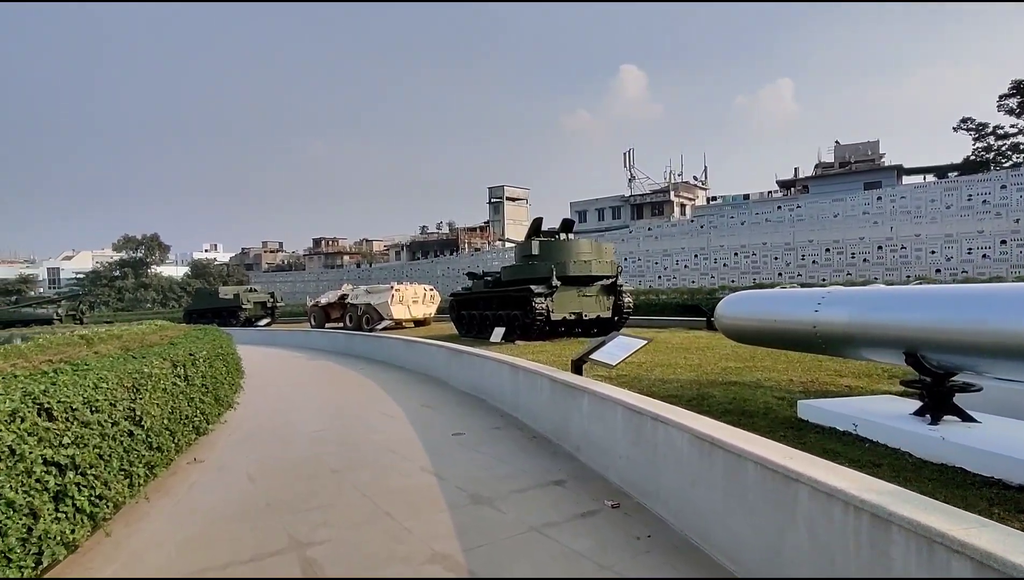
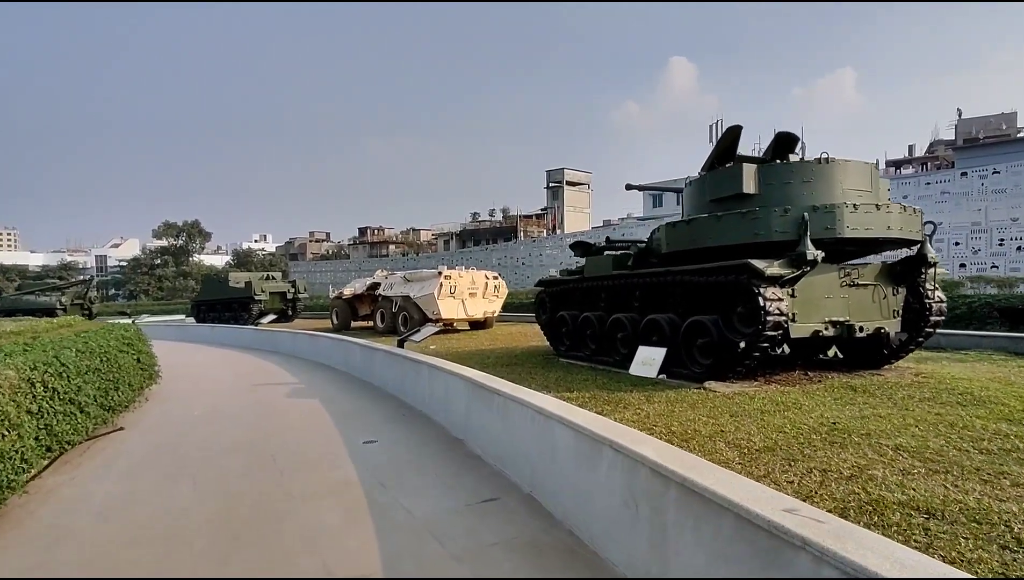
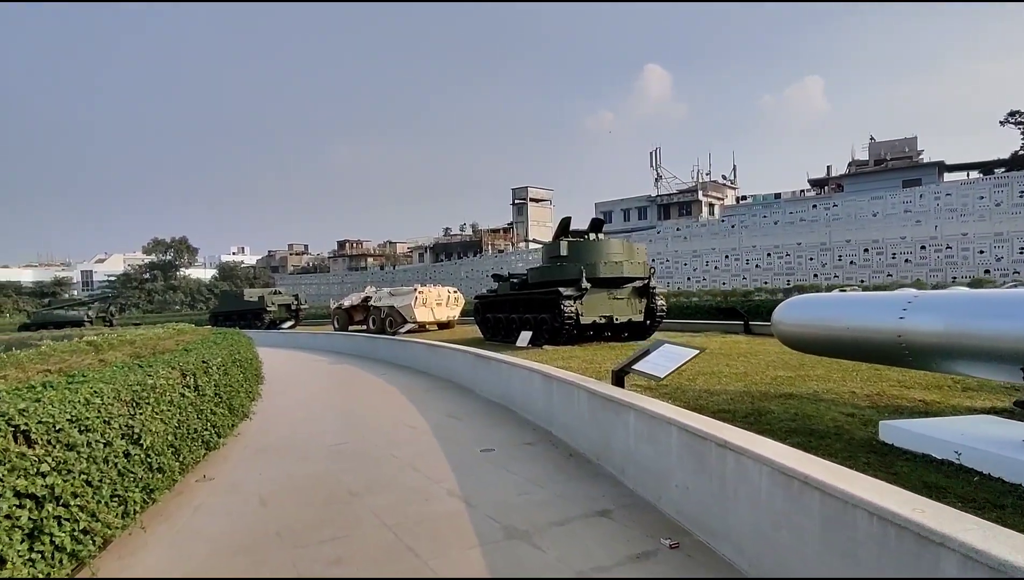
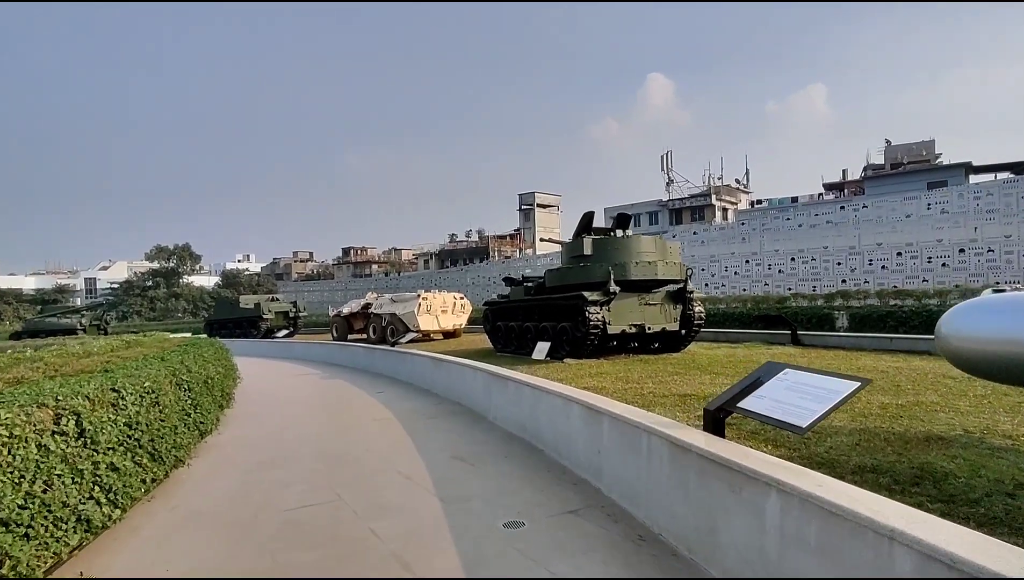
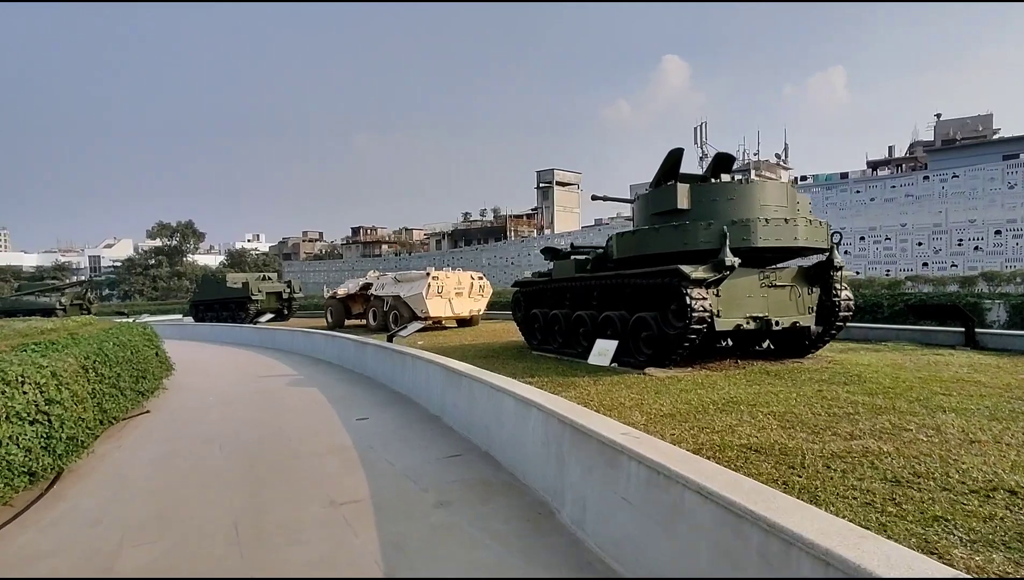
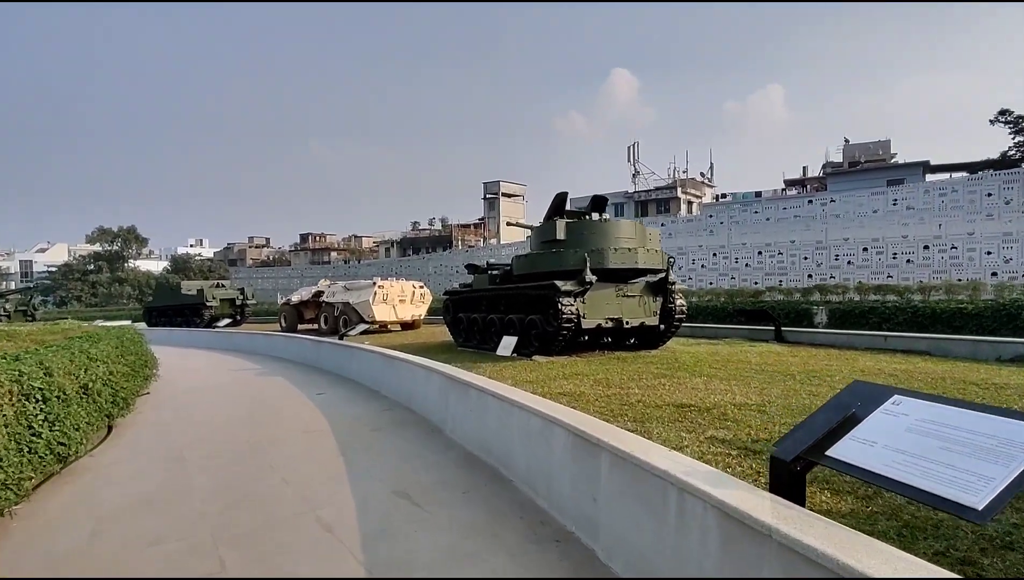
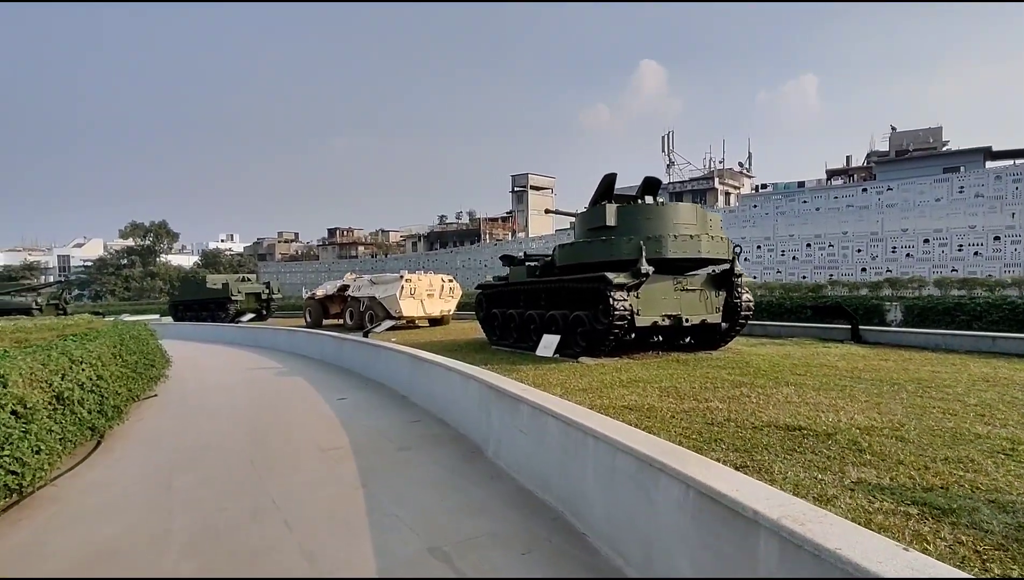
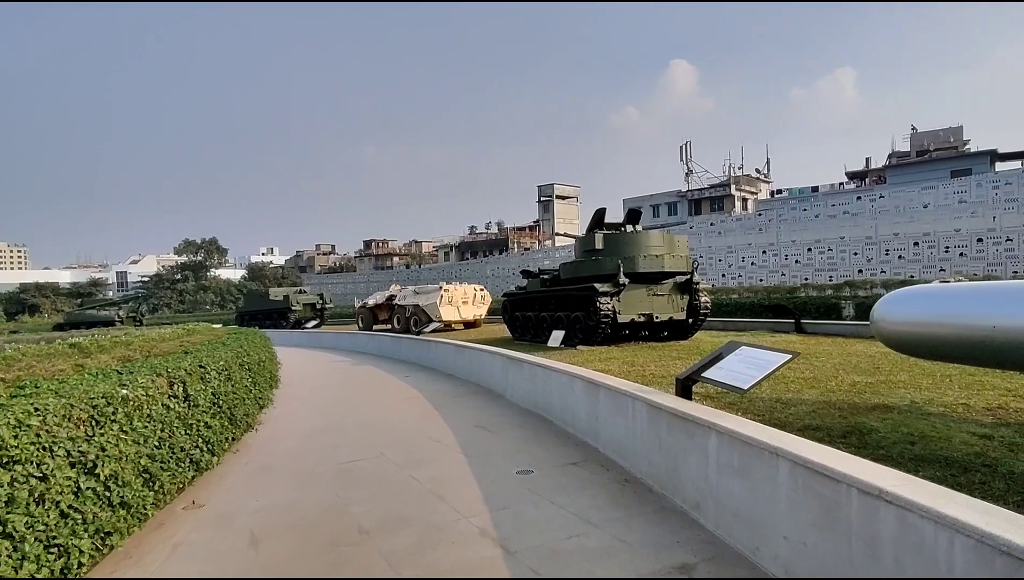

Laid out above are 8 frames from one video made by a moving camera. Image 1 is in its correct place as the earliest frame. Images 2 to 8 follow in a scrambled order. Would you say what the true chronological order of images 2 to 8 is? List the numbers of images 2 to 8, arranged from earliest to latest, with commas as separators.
3, 8, 4, 6, 7, 5, 2
